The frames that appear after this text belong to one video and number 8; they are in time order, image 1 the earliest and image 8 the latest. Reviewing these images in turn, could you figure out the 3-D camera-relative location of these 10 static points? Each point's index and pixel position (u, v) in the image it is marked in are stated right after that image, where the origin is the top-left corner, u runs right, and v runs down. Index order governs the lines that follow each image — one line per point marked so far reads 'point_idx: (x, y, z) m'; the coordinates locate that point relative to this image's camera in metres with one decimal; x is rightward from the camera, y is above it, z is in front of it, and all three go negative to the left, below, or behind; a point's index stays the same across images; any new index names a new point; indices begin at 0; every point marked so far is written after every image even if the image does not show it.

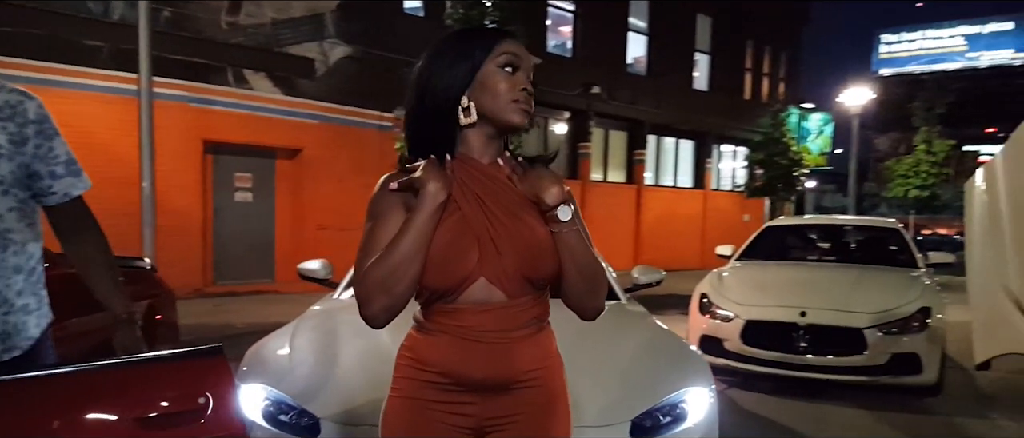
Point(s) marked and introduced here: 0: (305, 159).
0: (-3.1, +1.0, +15.1) m
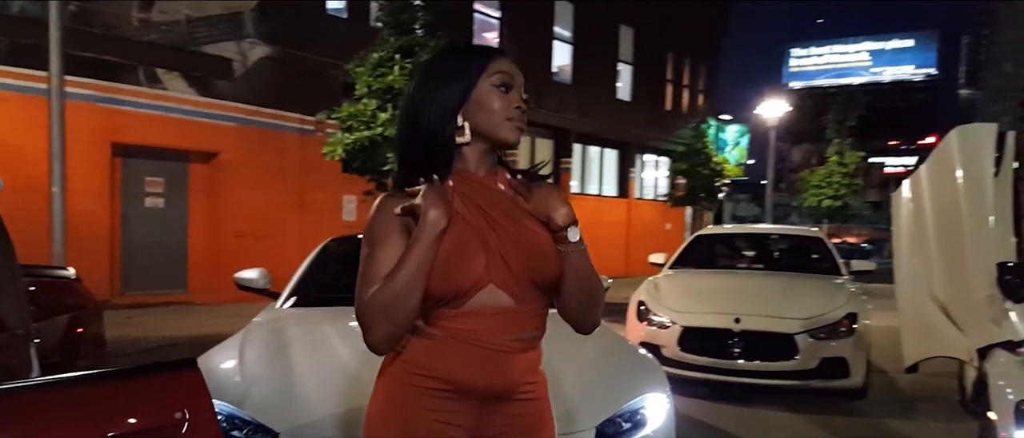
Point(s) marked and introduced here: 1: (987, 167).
0: (-4.5, +0.9, +14.6) m
1: (+2.5, +0.3, +5.0) m
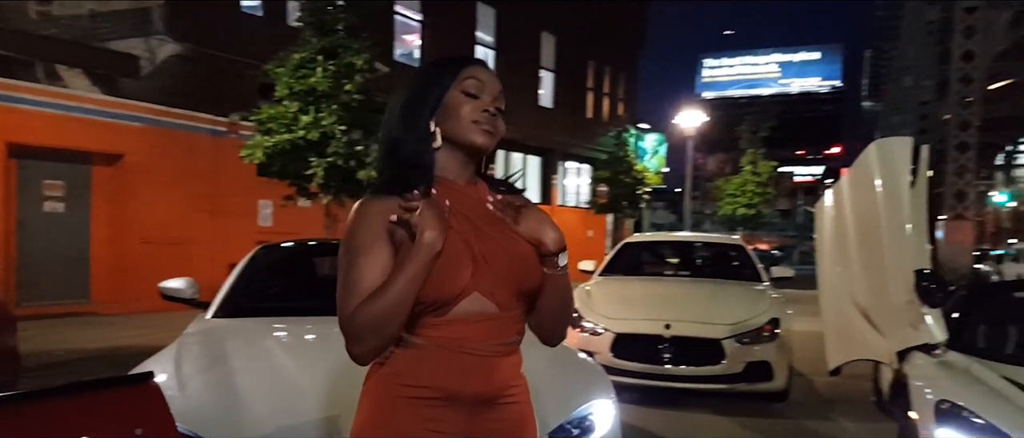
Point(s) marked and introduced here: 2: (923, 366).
0: (-5.8, +0.8, +14.0) m
1: (+2.2, +0.2, +5.2) m
2: (+2.2, -0.8, +4.9) m
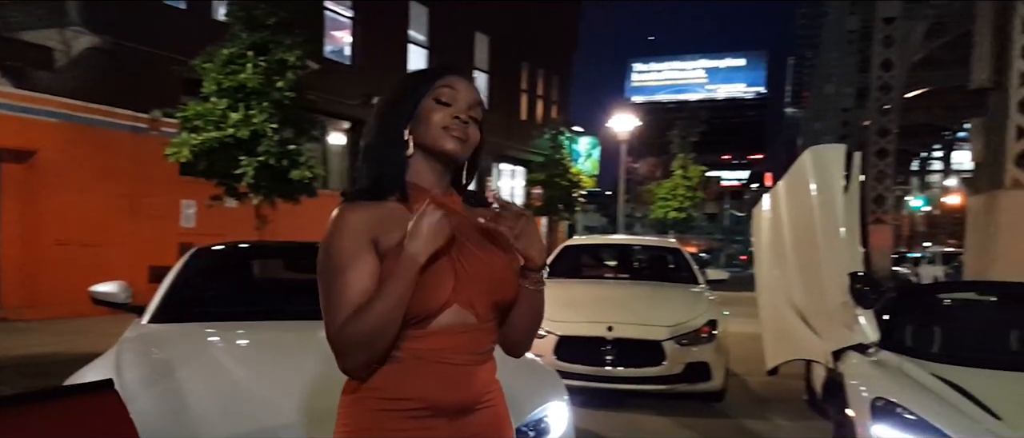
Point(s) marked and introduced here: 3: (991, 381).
0: (-6.9, +0.8, +13.4) m
1: (+1.9, +0.2, +5.4) m
2: (+1.9, -0.8, +5.1) m
3: (+2.5, -0.8, +4.8) m
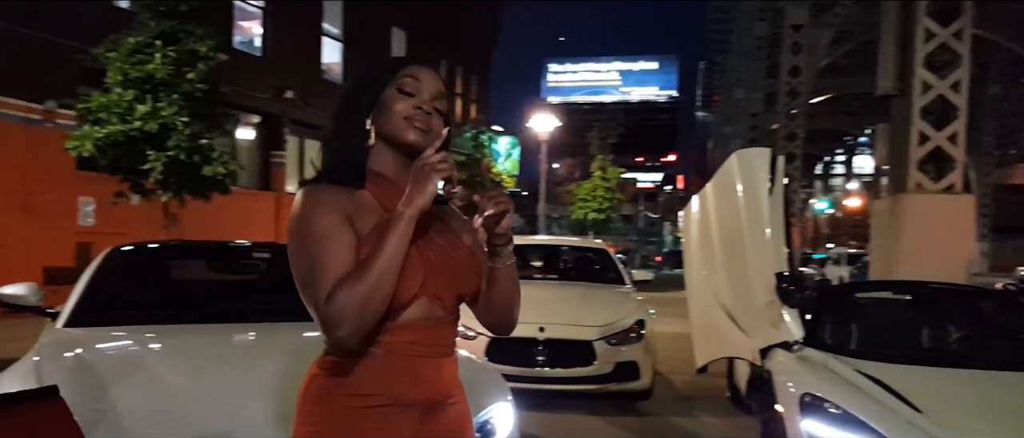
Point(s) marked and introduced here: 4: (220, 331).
0: (-8.2, +0.9, +12.4) m
1: (+1.5, +0.2, +5.5) m
2: (+1.5, -0.8, +5.2) m
3: (+2.1, -0.8, +5.0) m
4: (-1.3, -0.5, +4.3) m
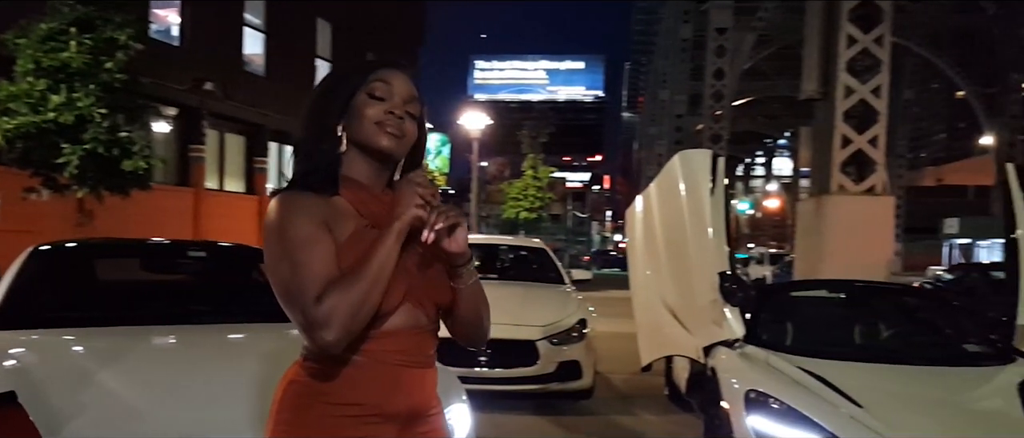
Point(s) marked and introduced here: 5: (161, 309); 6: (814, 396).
0: (-9.2, +0.9, +11.4) m
1: (+1.2, +0.2, +5.6) m
2: (+1.2, -0.8, +5.3) m
3: (+1.8, -0.8, +5.1) m
4: (-1.5, -0.5, +4.1) m
5: (-1.8, -0.4, +4.7) m
6: (+1.5, -0.9, +4.8) m
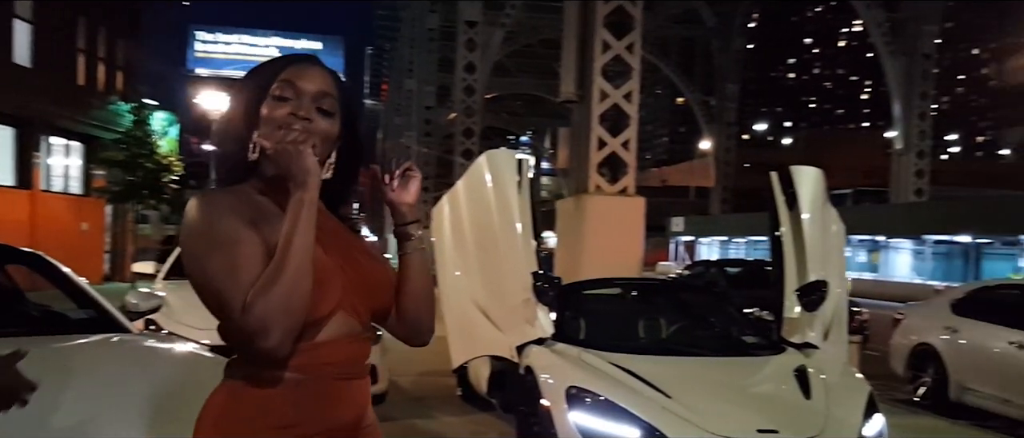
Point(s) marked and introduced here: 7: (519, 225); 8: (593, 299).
0: (-11.7, +1.1, +7.3) m
1: (0.0, +0.2, +5.5) m
2: (+0.2, -0.8, +5.3) m
3: (+0.8, -0.8, +5.3) m
4: (-2.0, -0.5, +3.2) m
5: (-2.4, -0.4, +3.7) m
6: (+0.6, -0.9, +4.9) m
7: (0.0, -0.1, +5.4) m
8: (+0.5, -0.5, +6.1) m
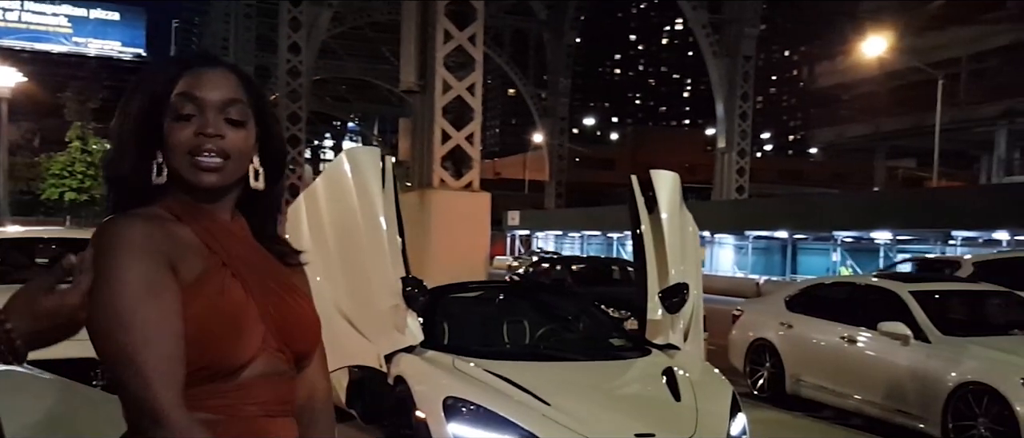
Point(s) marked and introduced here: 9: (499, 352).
0: (-12.6, +1.2, +4.3) m
1: (-0.7, +0.2, +5.2) m
2: (-0.5, -0.8, +5.0) m
3: (+0.1, -0.9, +5.2) m
4: (-2.2, -0.5, +2.5) m
5: (-2.7, -0.4, +2.8) m
6: (0.0, -0.9, +4.8) m
7: (-0.7, -0.1, +5.1) m
8: (-0.4, -0.5, +5.9) m
9: (-0.1, -0.8, +5.5) m
